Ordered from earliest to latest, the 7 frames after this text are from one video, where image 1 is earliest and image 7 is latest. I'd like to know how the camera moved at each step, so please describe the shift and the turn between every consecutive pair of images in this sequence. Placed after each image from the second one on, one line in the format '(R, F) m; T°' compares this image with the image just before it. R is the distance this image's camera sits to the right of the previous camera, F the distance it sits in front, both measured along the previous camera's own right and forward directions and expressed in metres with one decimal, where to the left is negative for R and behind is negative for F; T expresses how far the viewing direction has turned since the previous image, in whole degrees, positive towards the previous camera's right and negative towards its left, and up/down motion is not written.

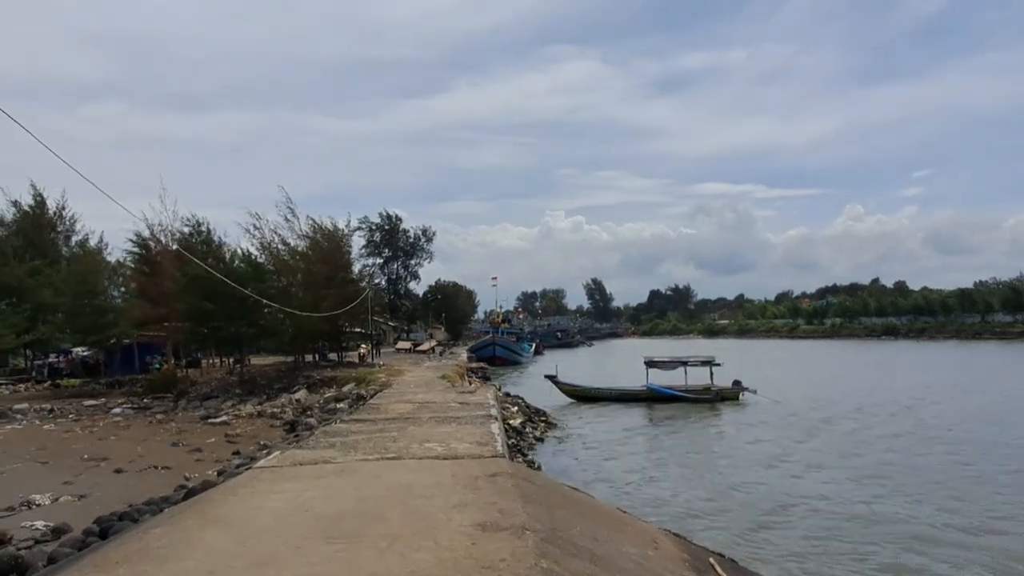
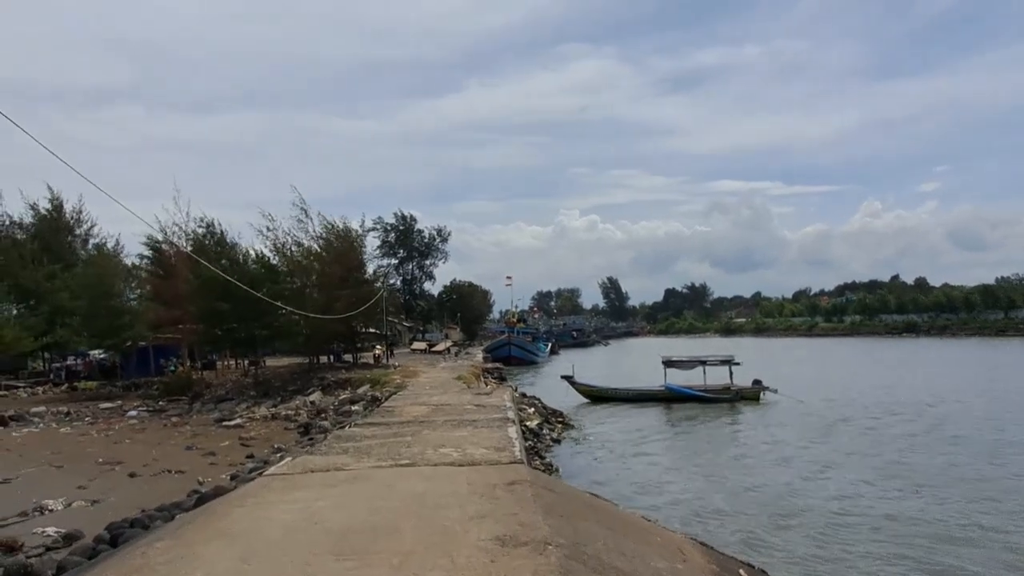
(0.0, +0.3) m; -1°
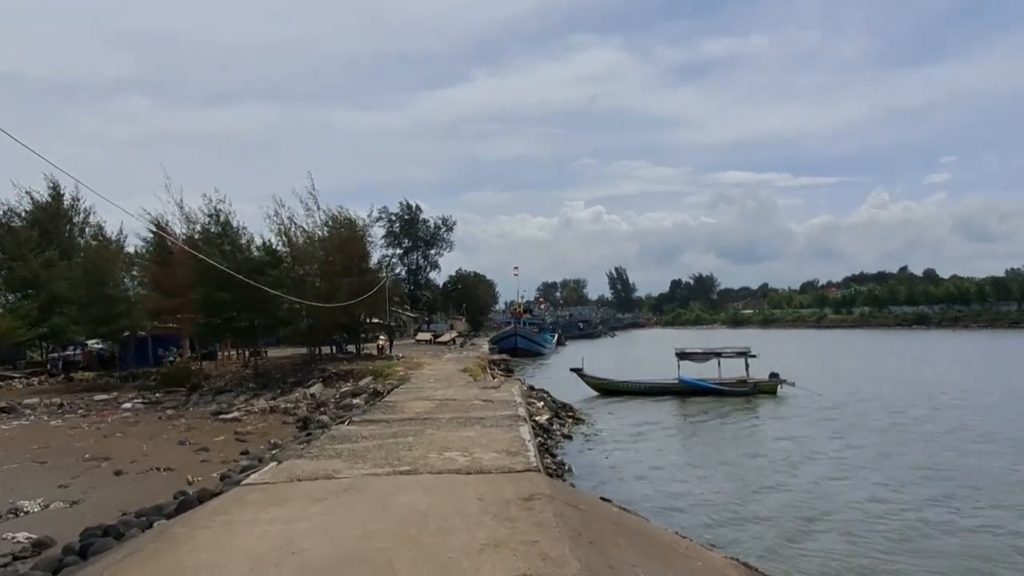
(-0.1, +1.0) m; 0°
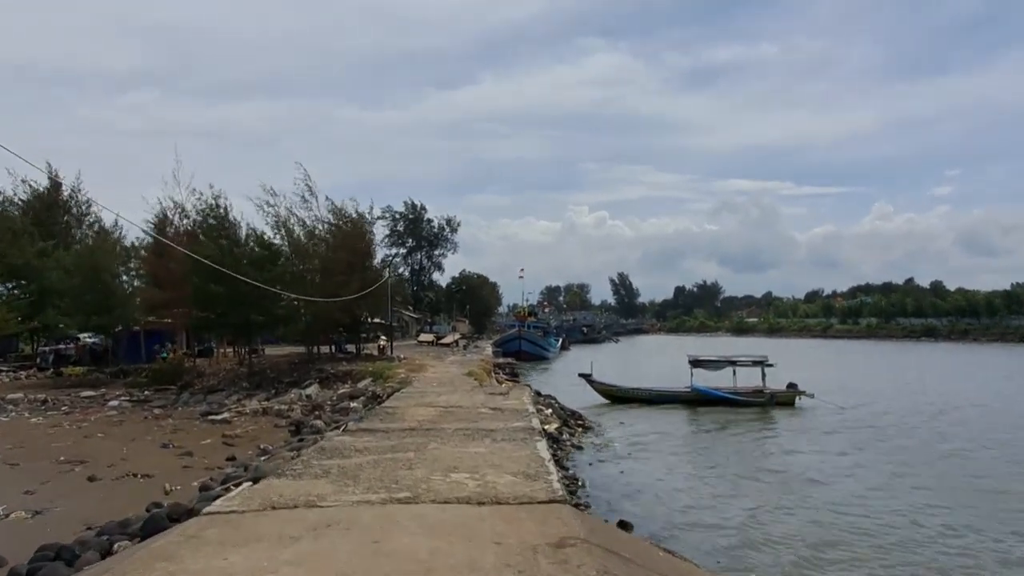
(-0.2, +1.2) m; 0°
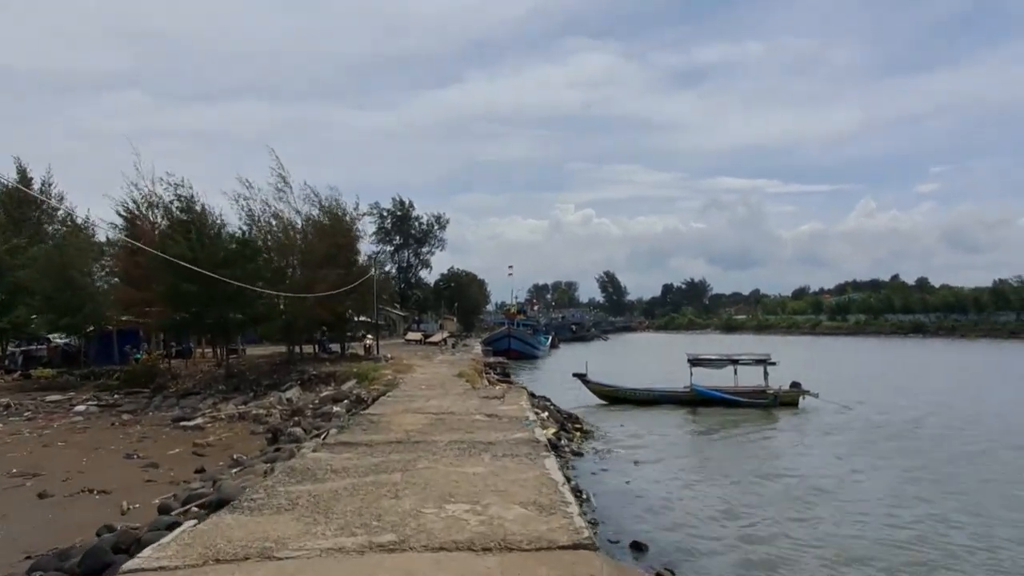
(-0.2, +1.3) m; +1°
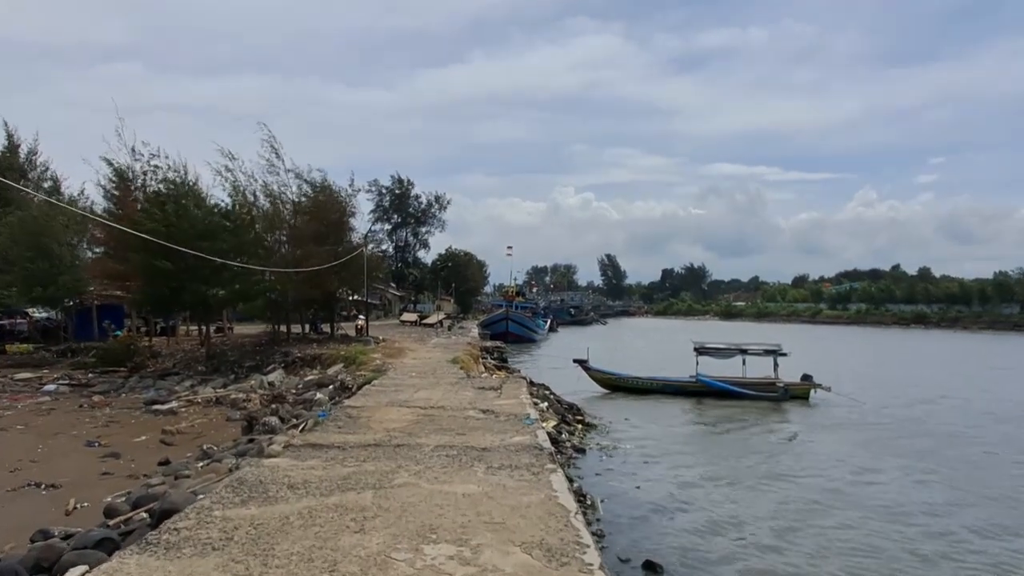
(0.0, +1.4) m; 0°
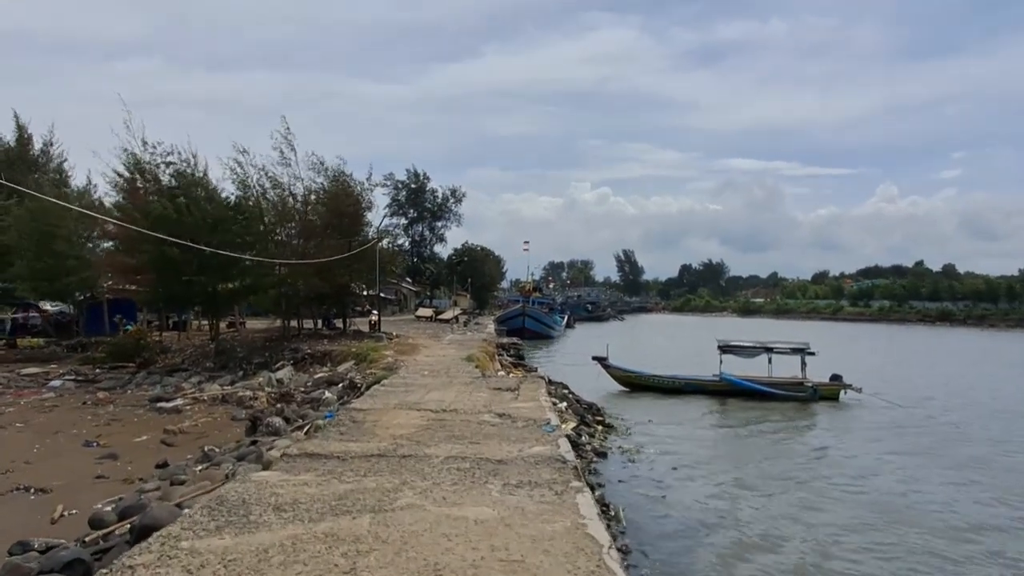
(0.0, +0.8) m; -1°
